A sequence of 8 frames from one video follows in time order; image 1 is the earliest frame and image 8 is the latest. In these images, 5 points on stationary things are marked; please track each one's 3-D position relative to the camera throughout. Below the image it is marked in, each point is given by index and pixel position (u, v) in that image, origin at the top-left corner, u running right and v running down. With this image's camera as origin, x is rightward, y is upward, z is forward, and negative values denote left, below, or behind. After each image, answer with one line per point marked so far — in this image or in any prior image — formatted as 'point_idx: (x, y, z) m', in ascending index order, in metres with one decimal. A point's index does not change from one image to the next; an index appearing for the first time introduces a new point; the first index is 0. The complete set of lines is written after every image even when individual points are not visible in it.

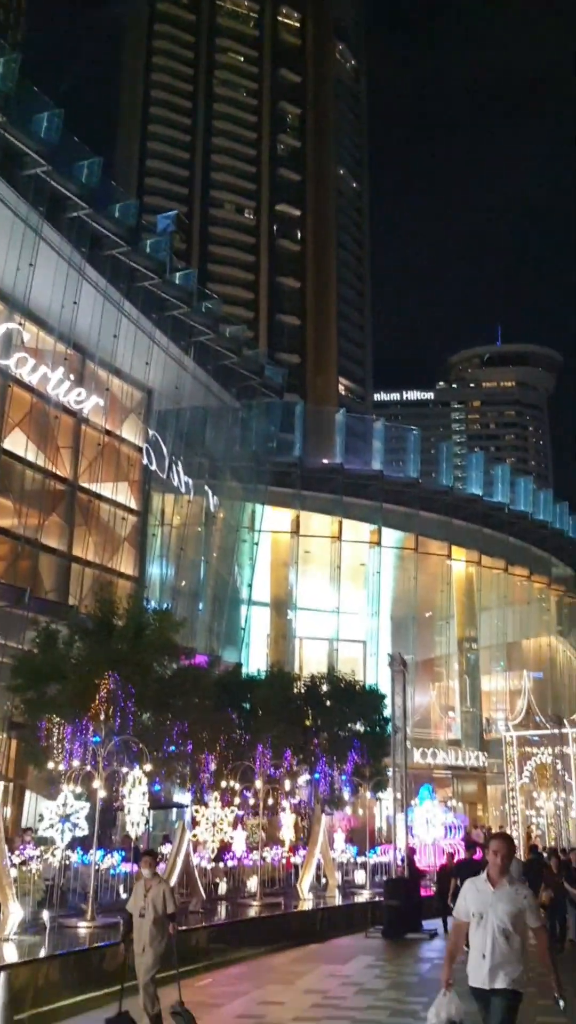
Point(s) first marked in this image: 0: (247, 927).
0: (-0.8, -7.9, +18.4) m
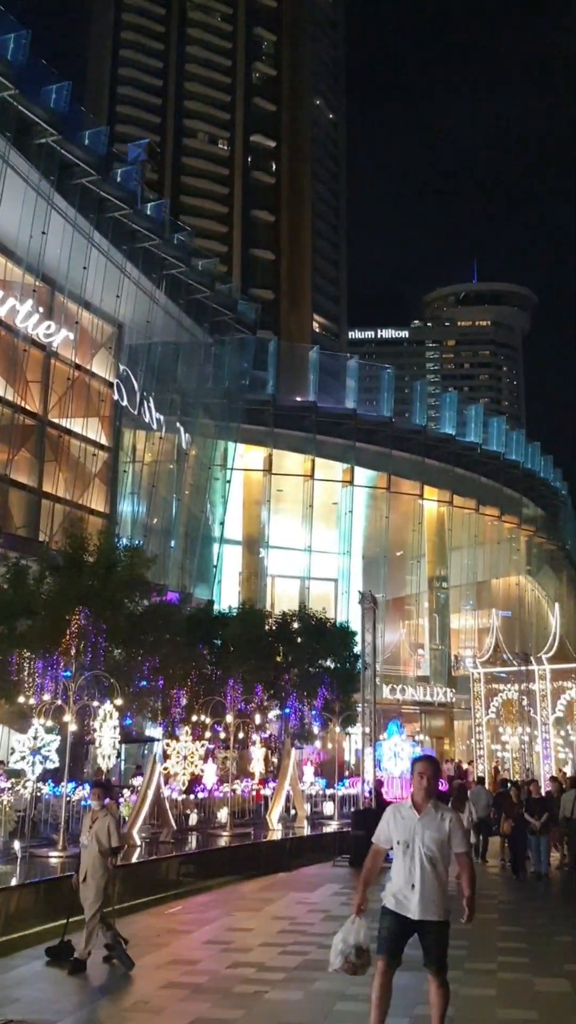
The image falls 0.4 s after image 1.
0: (-1.4, -6.7, +18.7) m
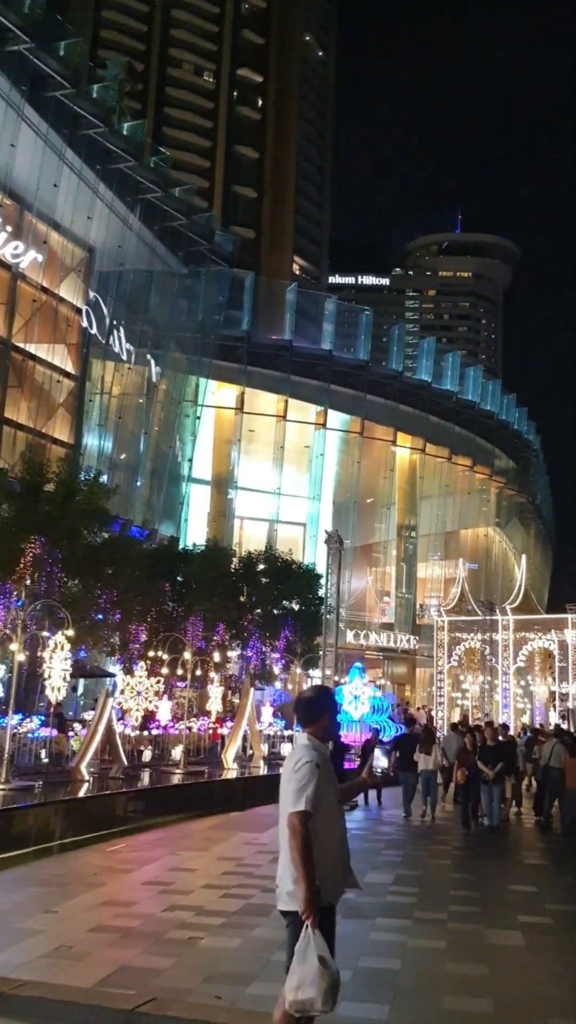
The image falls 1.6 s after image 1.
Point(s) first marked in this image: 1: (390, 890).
0: (-2.3, -5.3, +18.3) m
1: (+1.1, -4.2, +10.8) m
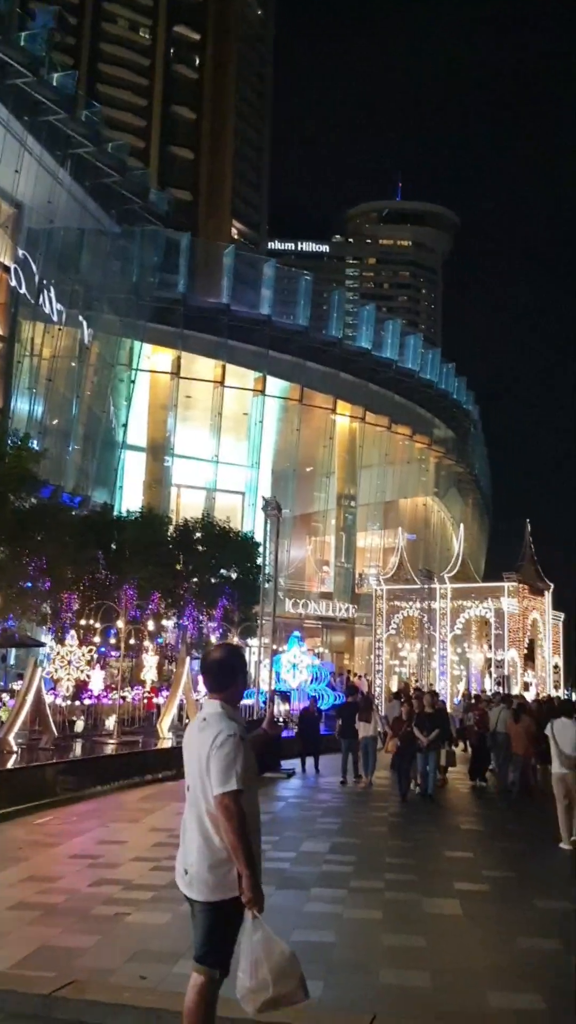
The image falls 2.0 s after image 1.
0: (-3.5, -4.7, +17.8) m
1: (+0.4, -3.8, +10.6) m
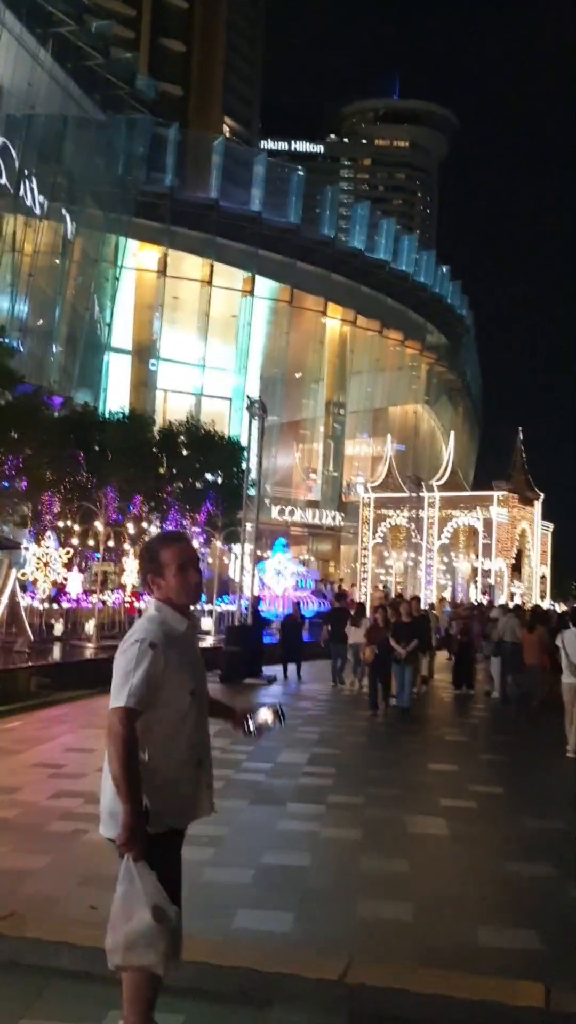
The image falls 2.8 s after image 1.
0: (-3.8, -2.8, +17.3) m
1: (+0.2, -2.7, +10.0) m
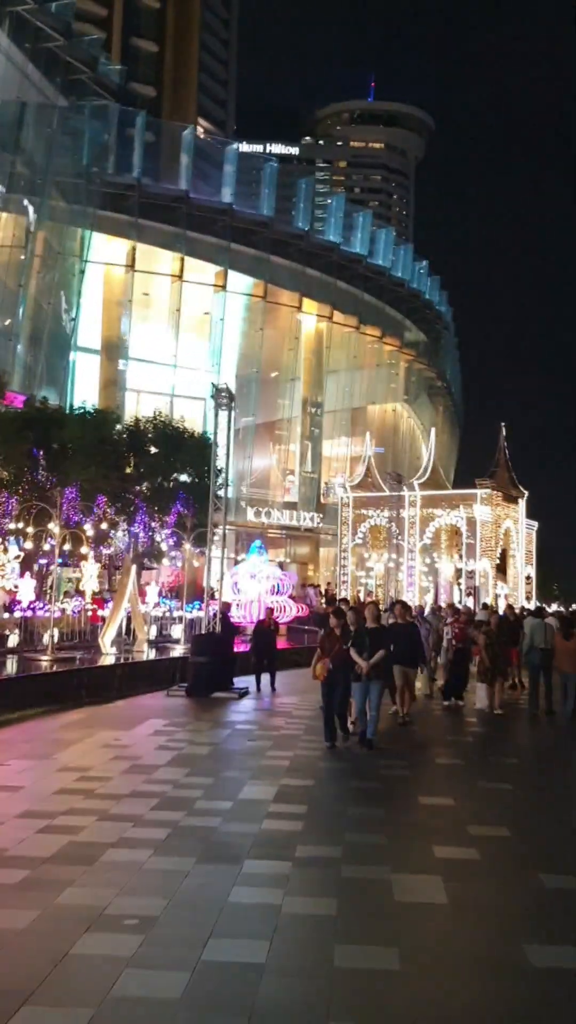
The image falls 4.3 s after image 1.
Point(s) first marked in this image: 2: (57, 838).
0: (-4.3, -2.8, +15.5) m
1: (-0.2, -2.6, +8.3) m
2: (-1.8, -2.5, +7.3) m
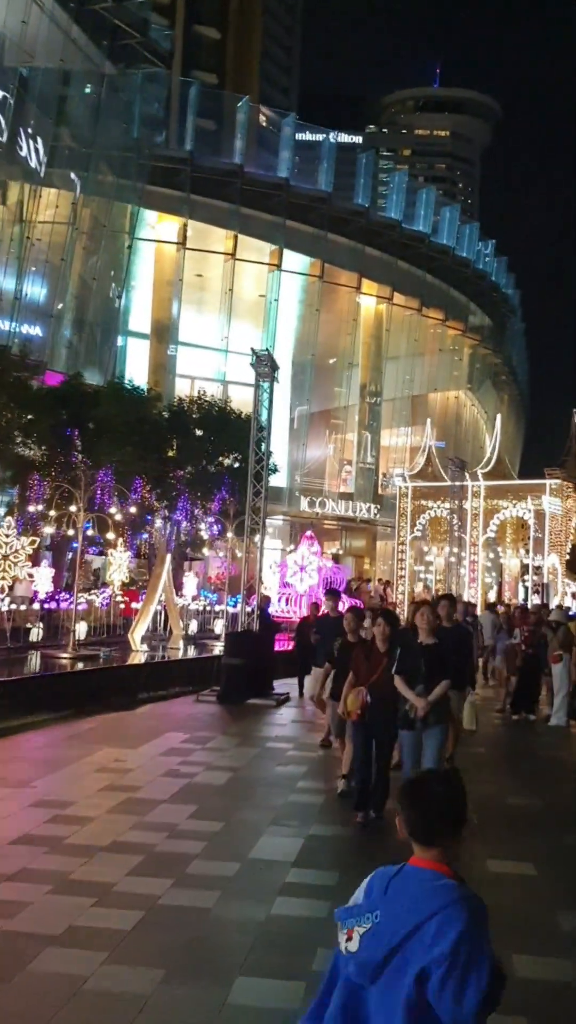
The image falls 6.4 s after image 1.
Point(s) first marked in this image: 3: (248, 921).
0: (-3.7, -2.5, +13.6) m
1: (0.0, -2.4, +6.2) m
2: (-1.7, -2.2, +5.2) m
3: (-0.2, -2.3, +5.5) m
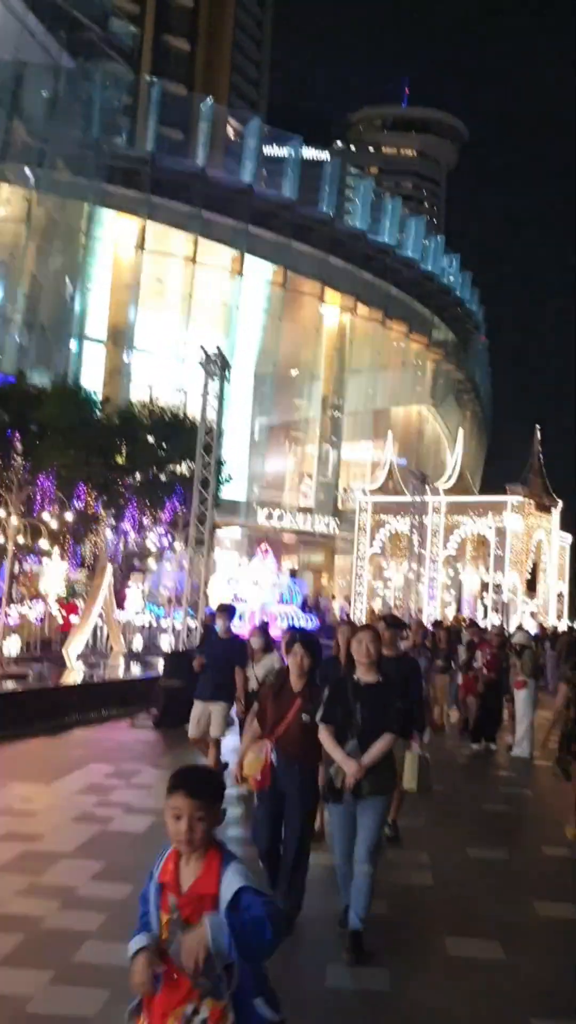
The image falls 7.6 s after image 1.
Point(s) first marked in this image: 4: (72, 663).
0: (-4.5, -2.5, +12.2) m
1: (-0.5, -2.4, +5.0) m
2: (-2.1, -2.2, +4.0) m
3: (-0.7, -2.3, +4.3) m
4: (-4.2, -3.0, +19.1) m
